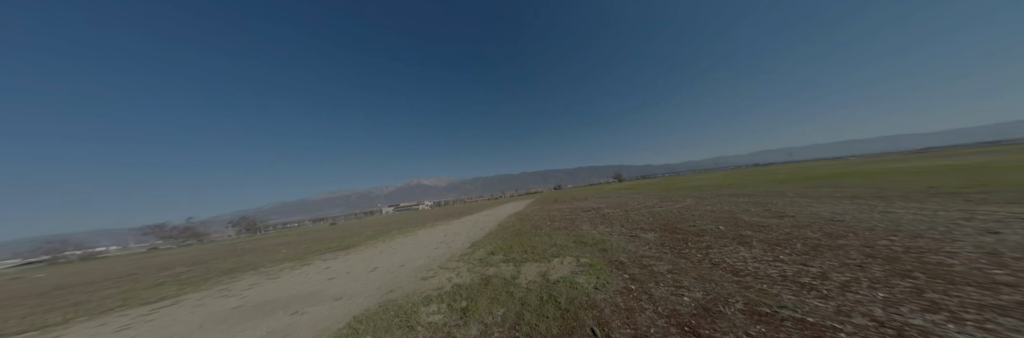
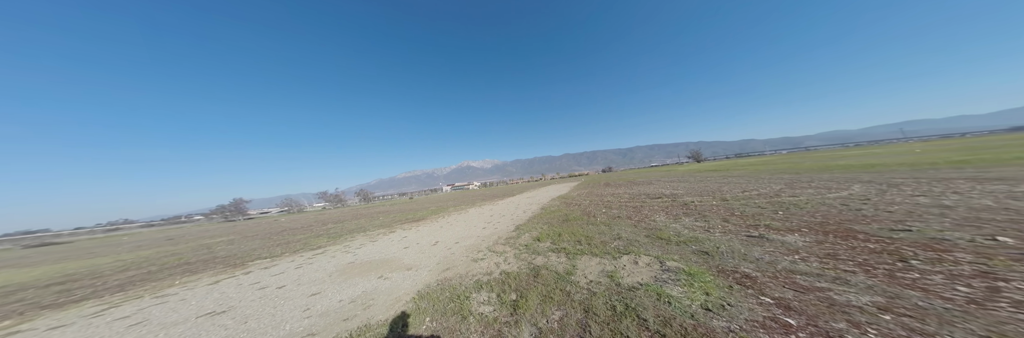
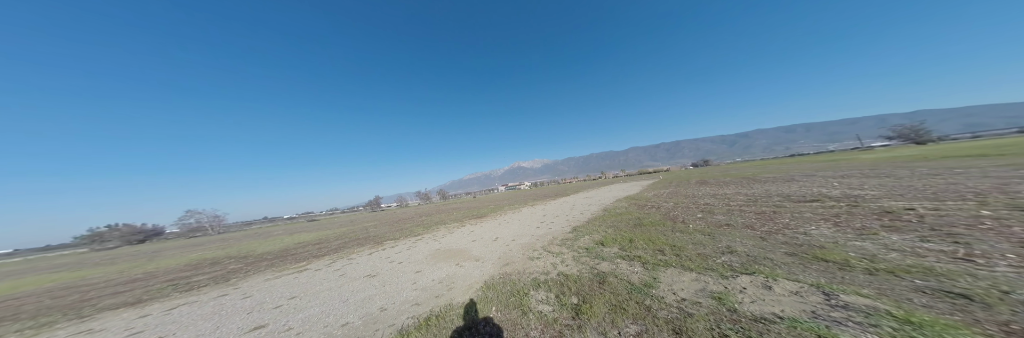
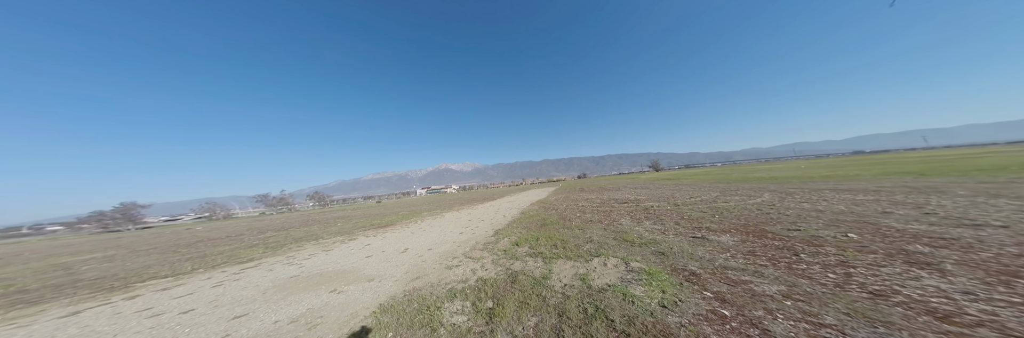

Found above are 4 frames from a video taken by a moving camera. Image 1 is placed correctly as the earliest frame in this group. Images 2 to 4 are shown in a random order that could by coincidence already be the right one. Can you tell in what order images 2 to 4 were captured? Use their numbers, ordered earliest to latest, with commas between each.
4, 2, 3
